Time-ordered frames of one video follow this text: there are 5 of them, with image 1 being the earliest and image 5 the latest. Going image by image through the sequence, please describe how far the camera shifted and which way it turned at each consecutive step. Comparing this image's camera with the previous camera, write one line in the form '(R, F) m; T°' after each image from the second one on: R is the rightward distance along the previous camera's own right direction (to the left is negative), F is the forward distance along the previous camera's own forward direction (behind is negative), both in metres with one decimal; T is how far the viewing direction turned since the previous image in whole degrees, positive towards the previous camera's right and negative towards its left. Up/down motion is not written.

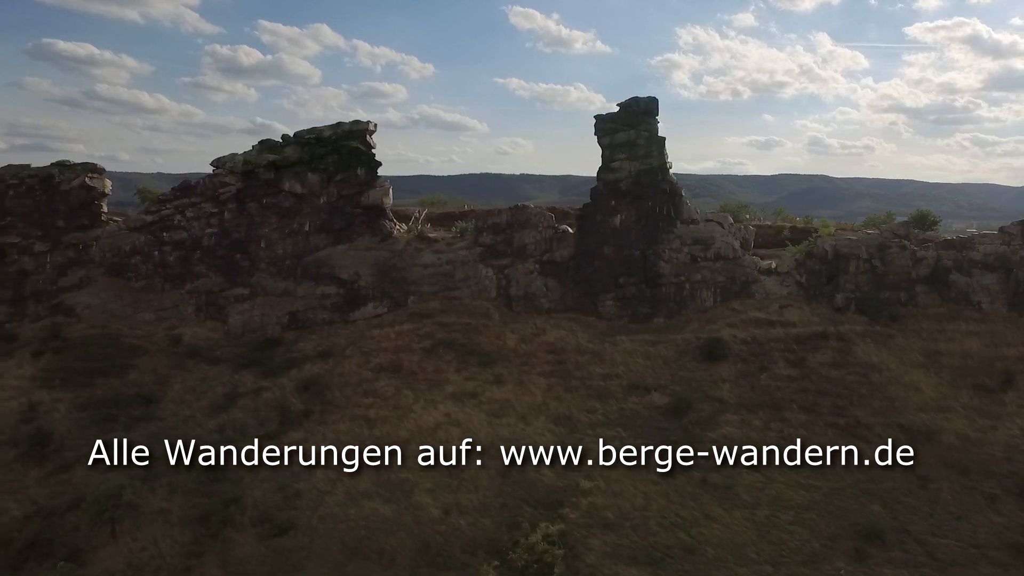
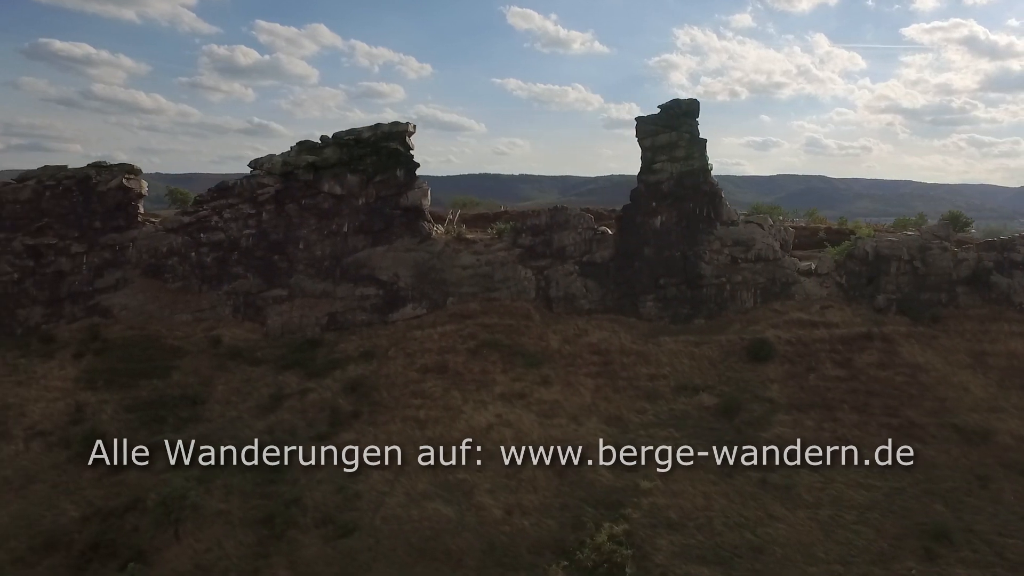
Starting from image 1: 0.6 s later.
(-1.4, -0.1) m; 0°
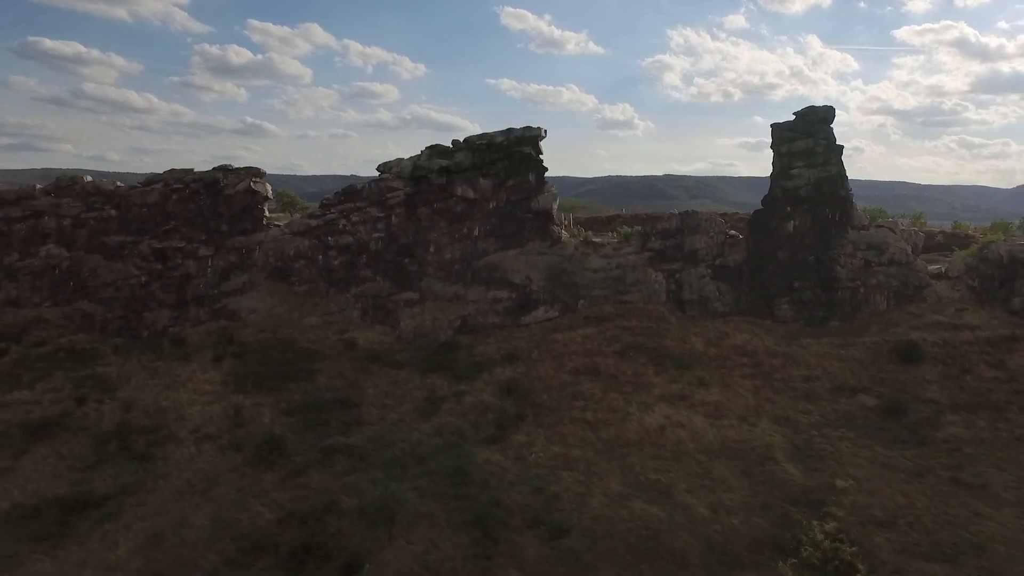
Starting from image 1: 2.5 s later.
(-4.6, -0.2) m; +1°
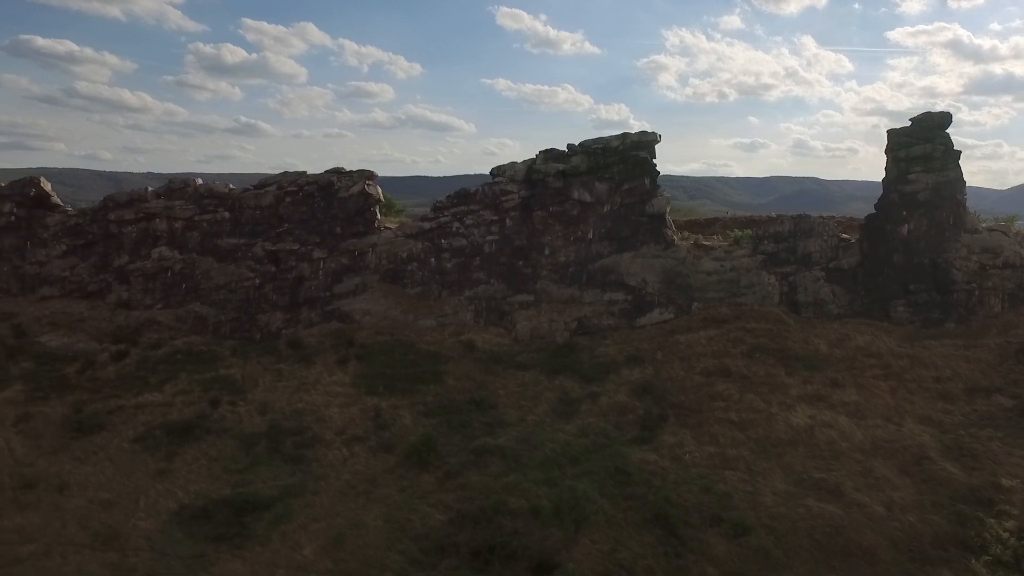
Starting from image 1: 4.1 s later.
(-4.1, -0.2) m; +1°
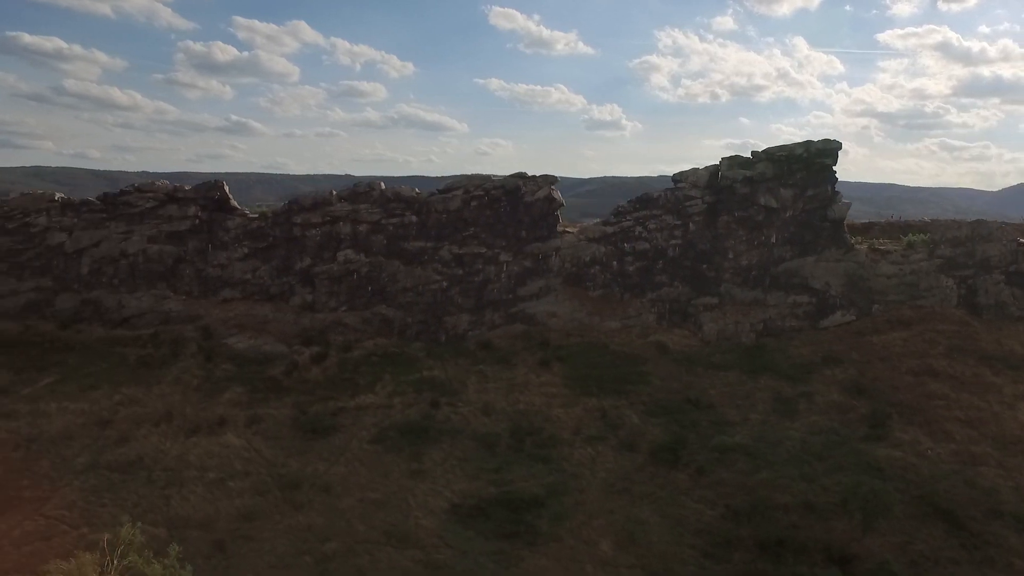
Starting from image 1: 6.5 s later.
(-6.8, -0.4) m; +1°
